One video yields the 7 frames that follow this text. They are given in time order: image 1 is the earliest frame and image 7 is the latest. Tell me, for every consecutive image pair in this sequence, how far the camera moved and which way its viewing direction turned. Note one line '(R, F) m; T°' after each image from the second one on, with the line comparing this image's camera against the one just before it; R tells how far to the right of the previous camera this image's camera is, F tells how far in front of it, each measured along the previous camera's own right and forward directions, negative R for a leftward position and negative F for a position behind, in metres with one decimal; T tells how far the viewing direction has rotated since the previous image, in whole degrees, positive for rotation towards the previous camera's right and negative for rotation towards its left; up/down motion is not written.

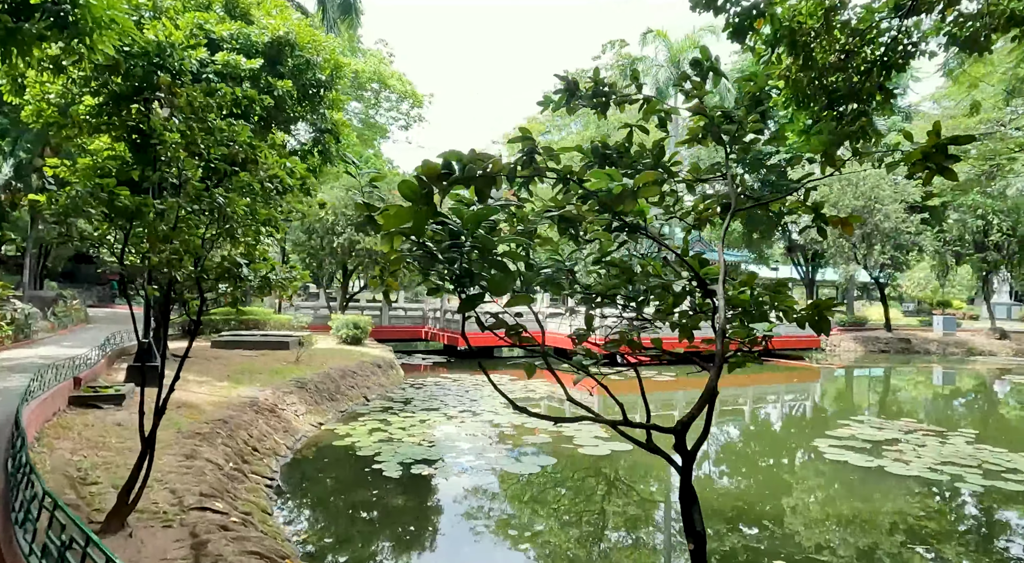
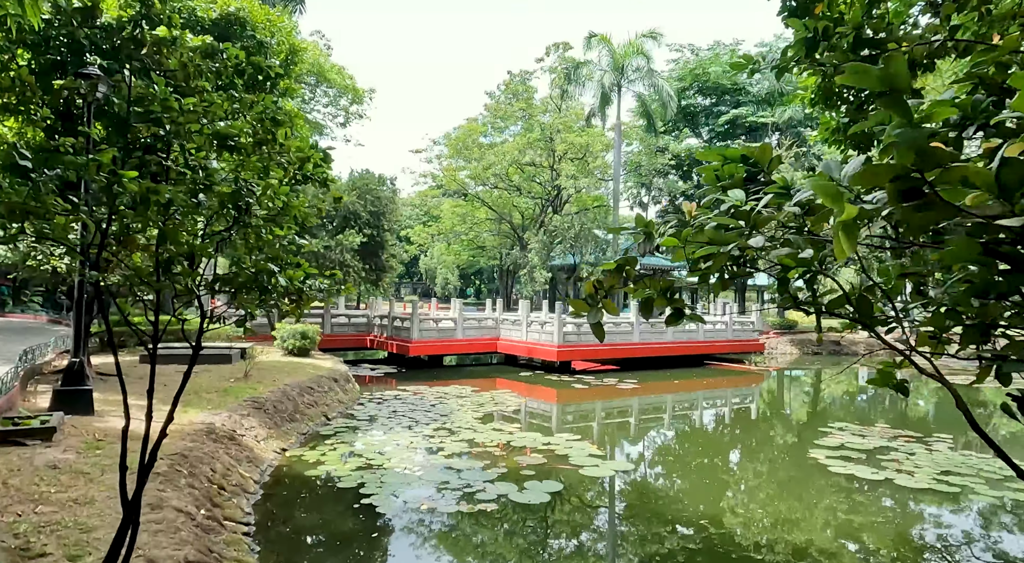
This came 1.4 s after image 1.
(-0.8, +0.8) m; +6°
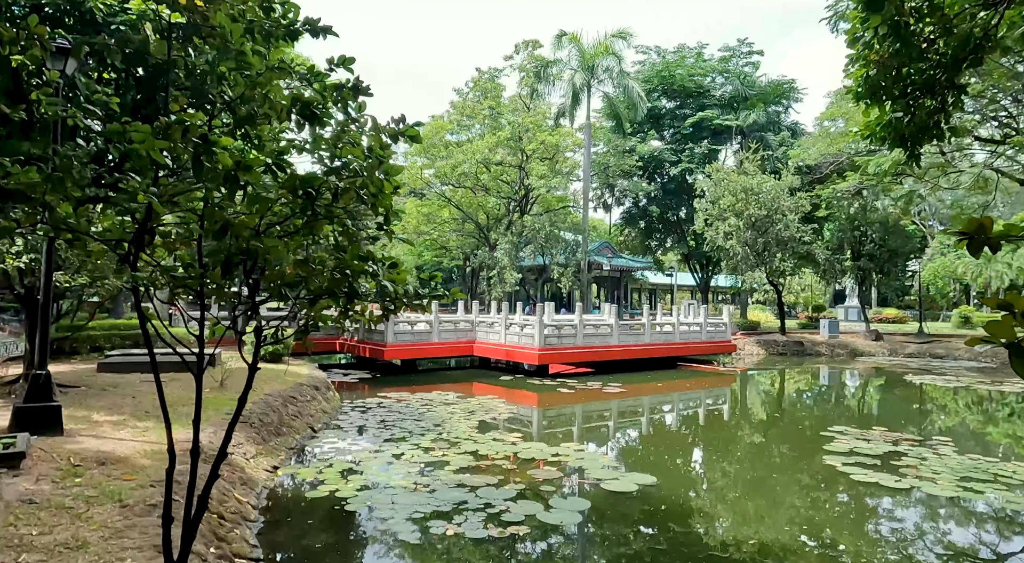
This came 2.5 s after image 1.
(-0.6, +0.5) m; +4°
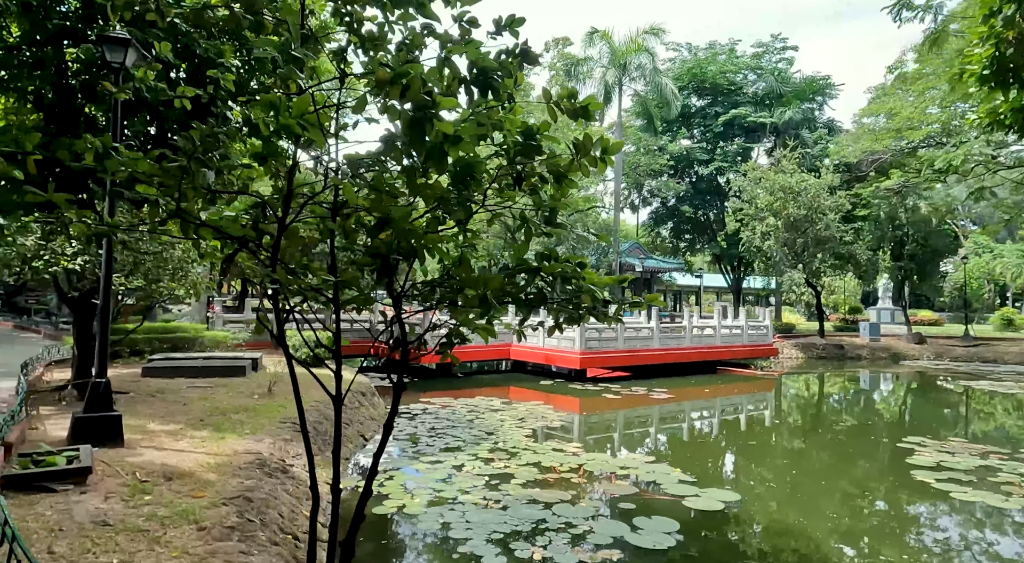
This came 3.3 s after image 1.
(-0.5, +0.4) m; -2°
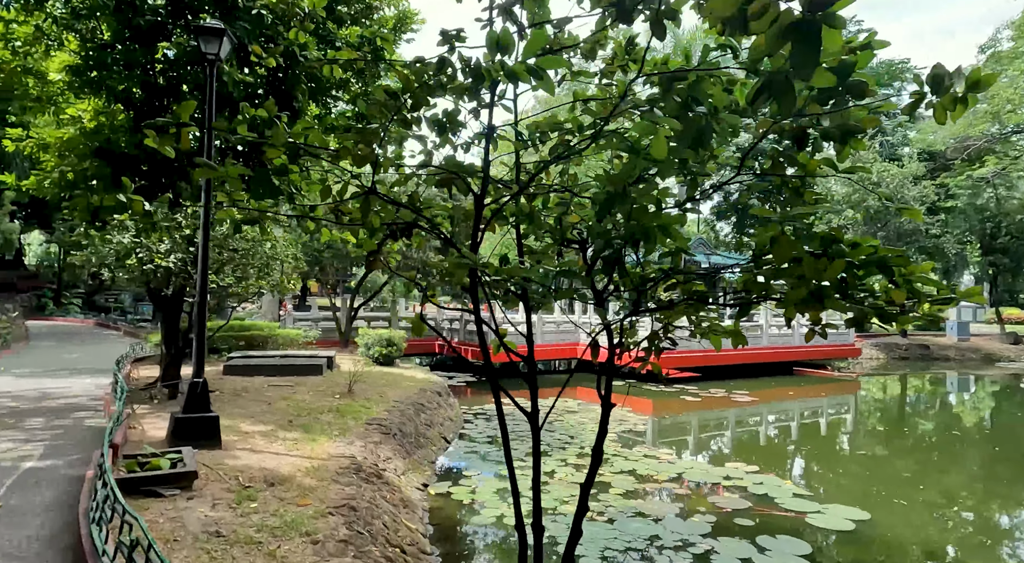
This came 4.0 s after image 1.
(-0.4, +0.3) m; -4°
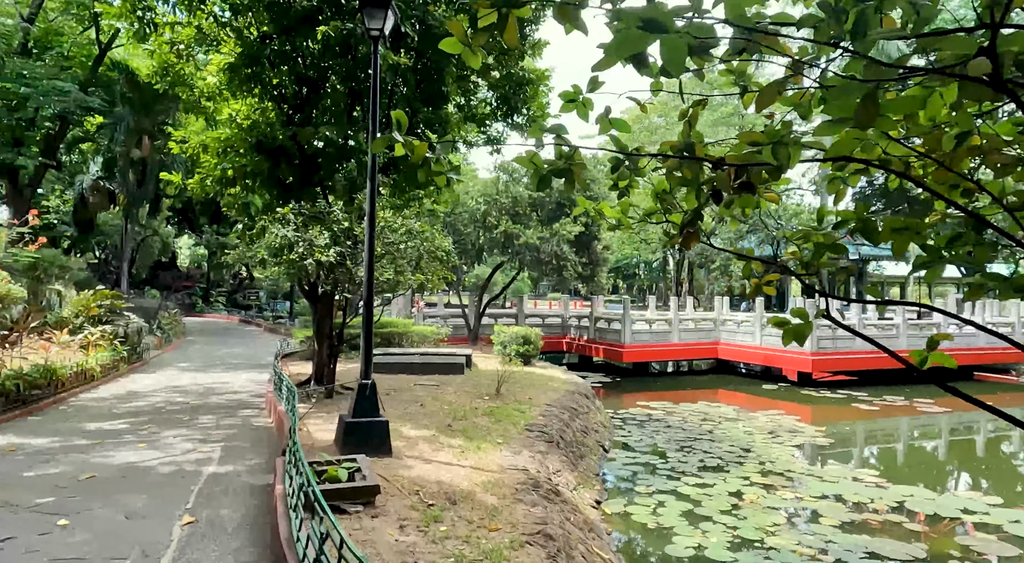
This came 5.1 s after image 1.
(-0.6, +0.7) m; -9°
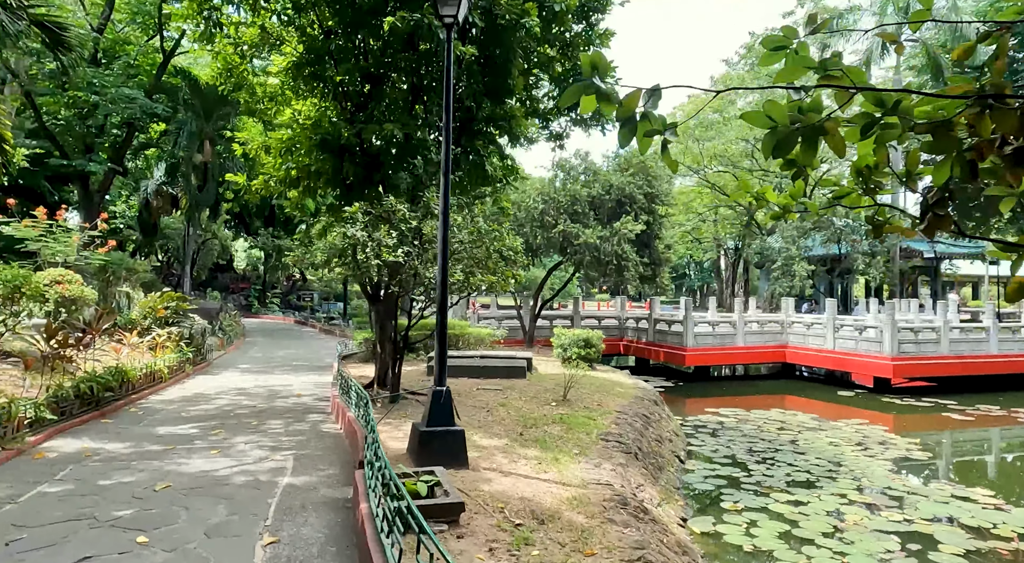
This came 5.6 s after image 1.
(-0.3, +0.3) m; -4°
